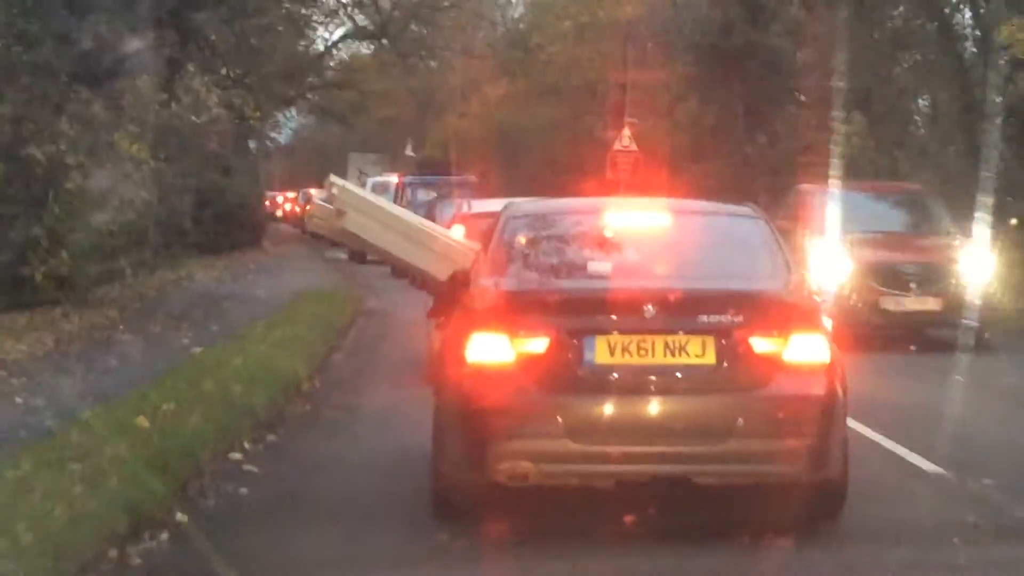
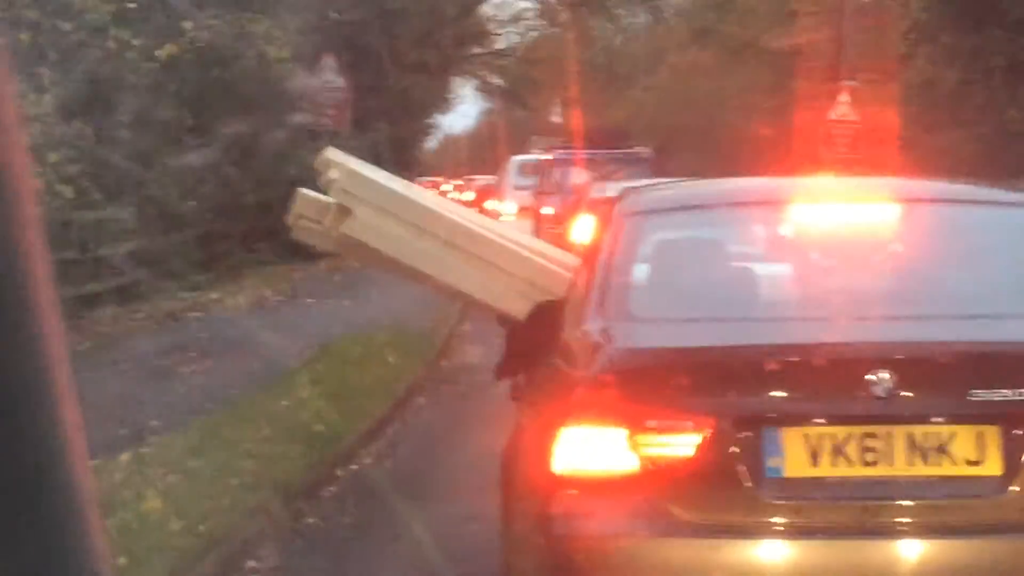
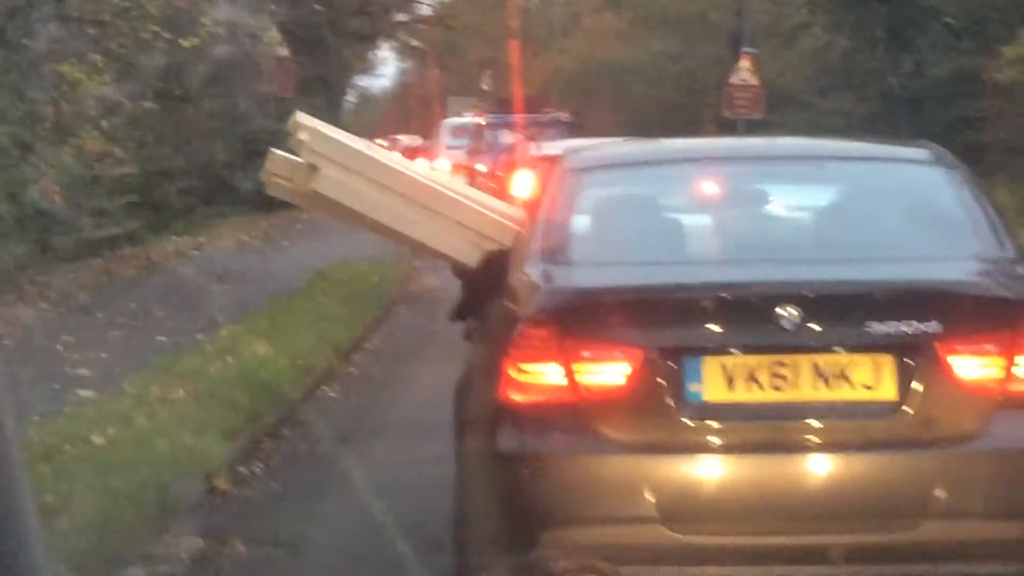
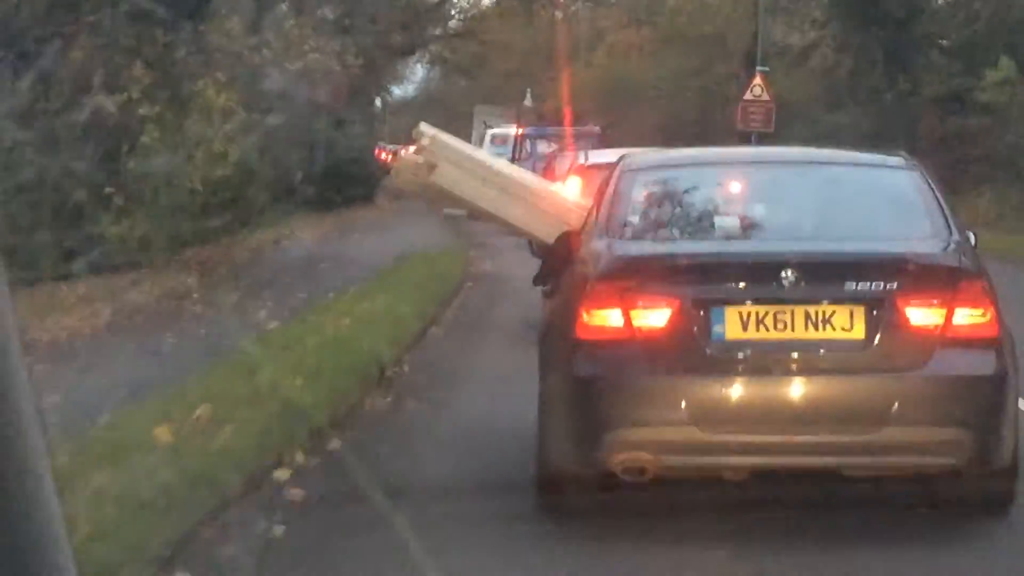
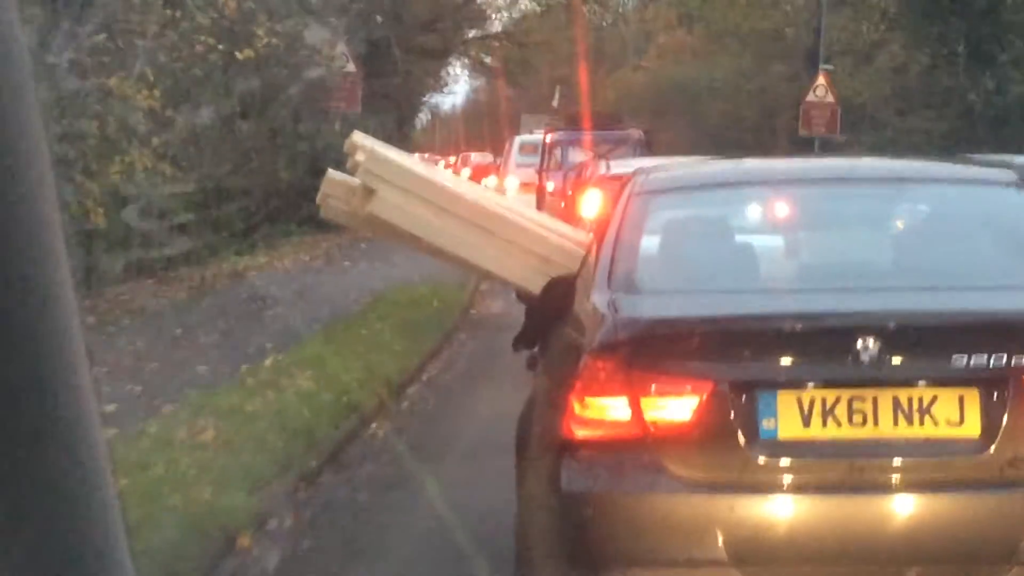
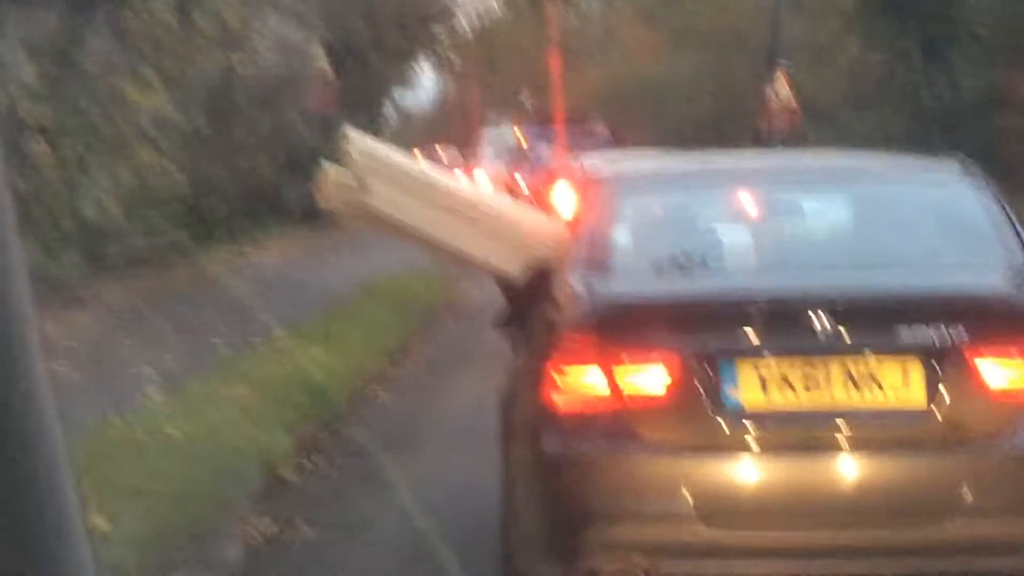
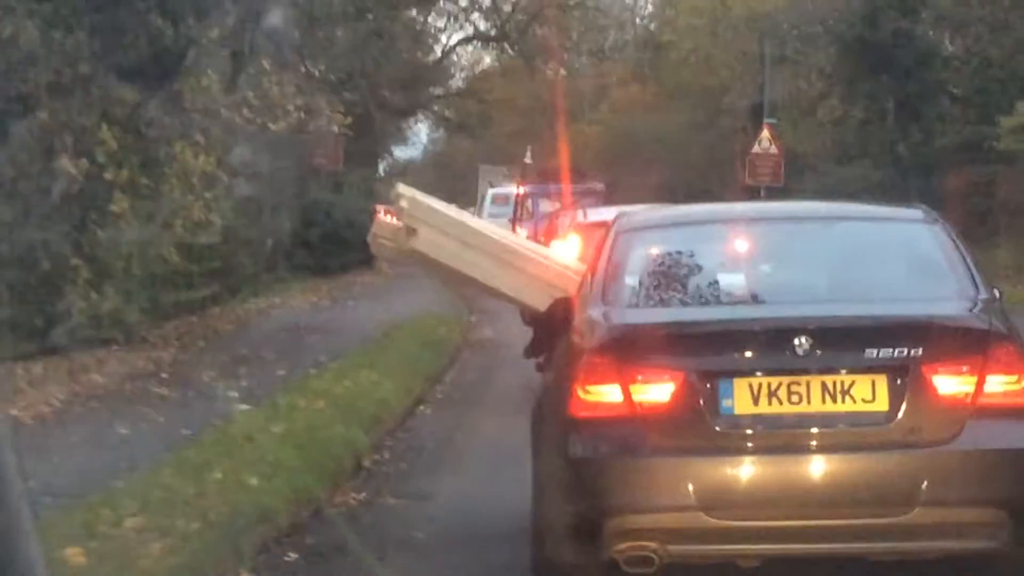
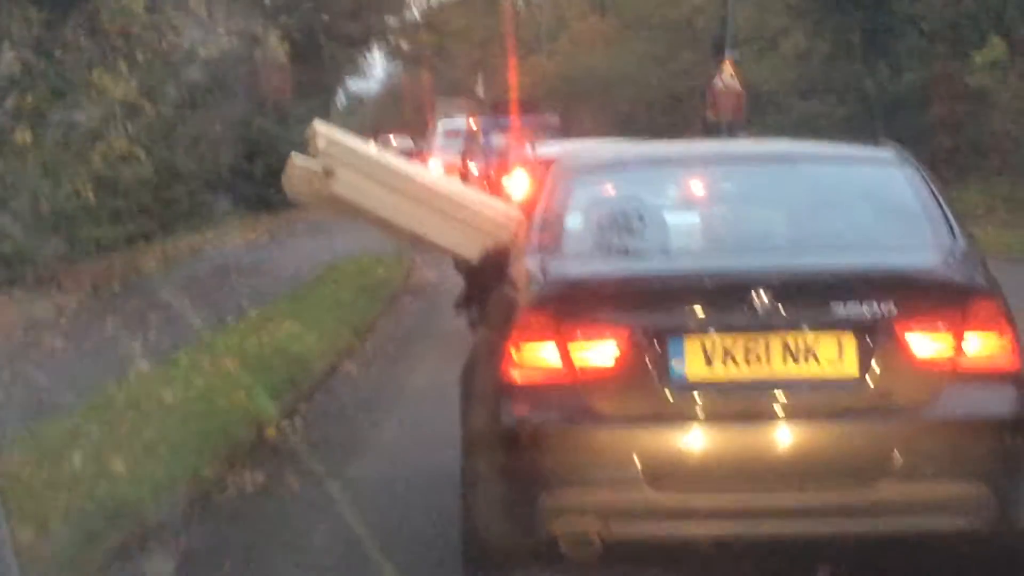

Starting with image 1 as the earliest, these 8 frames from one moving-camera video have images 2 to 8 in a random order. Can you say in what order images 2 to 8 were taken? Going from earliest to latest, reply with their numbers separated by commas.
4, 7, 8, 6, 3, 5, 2
